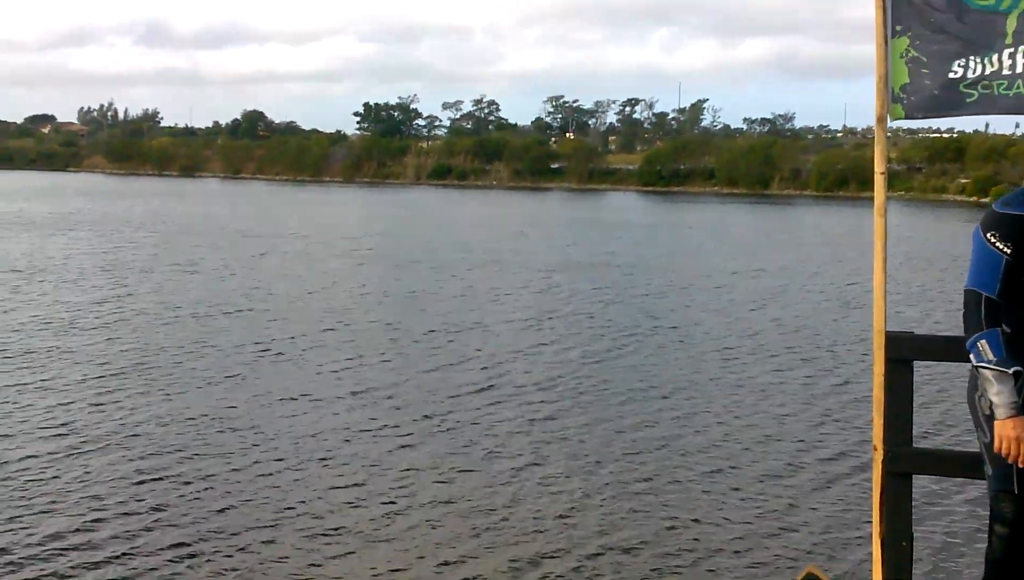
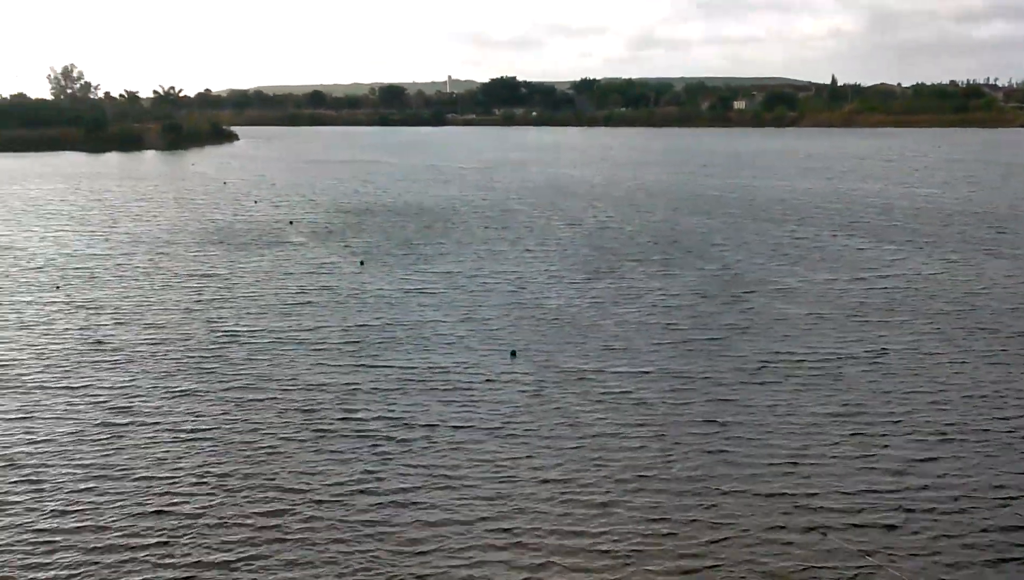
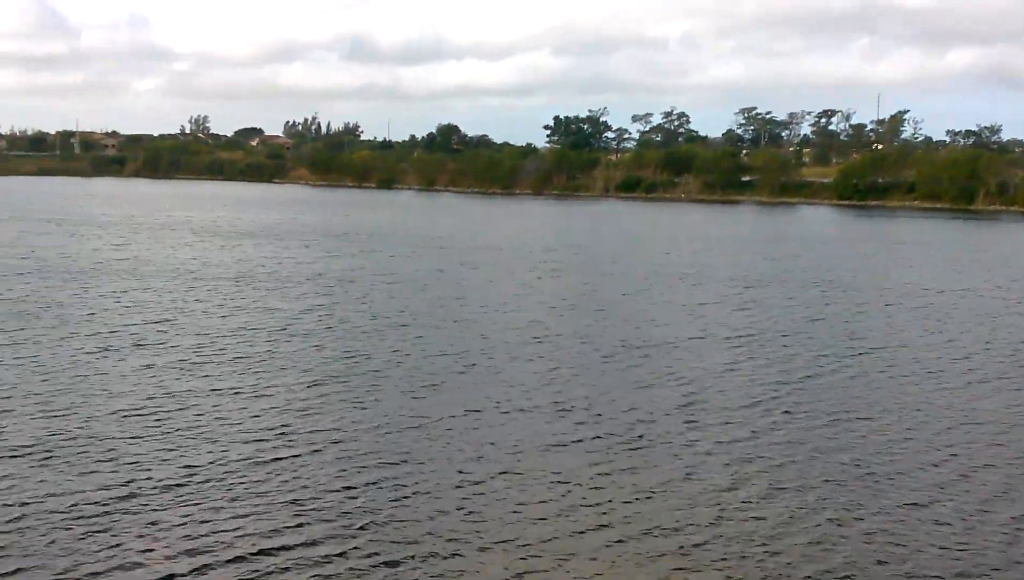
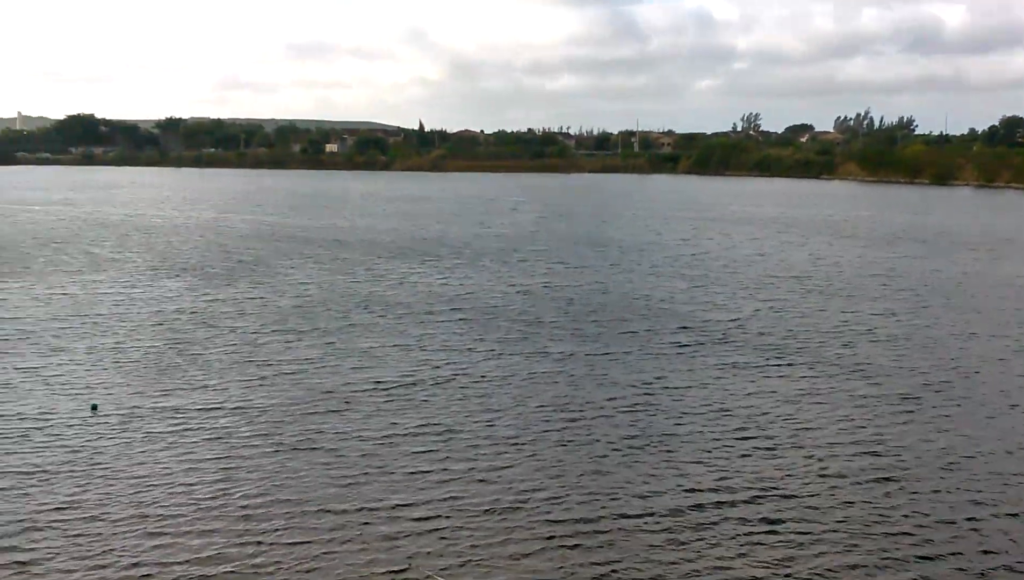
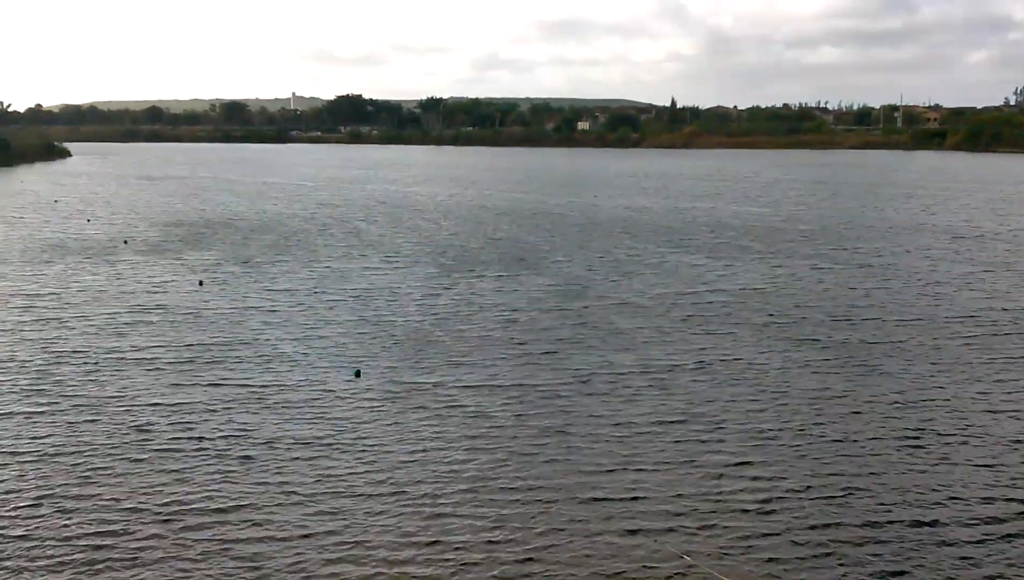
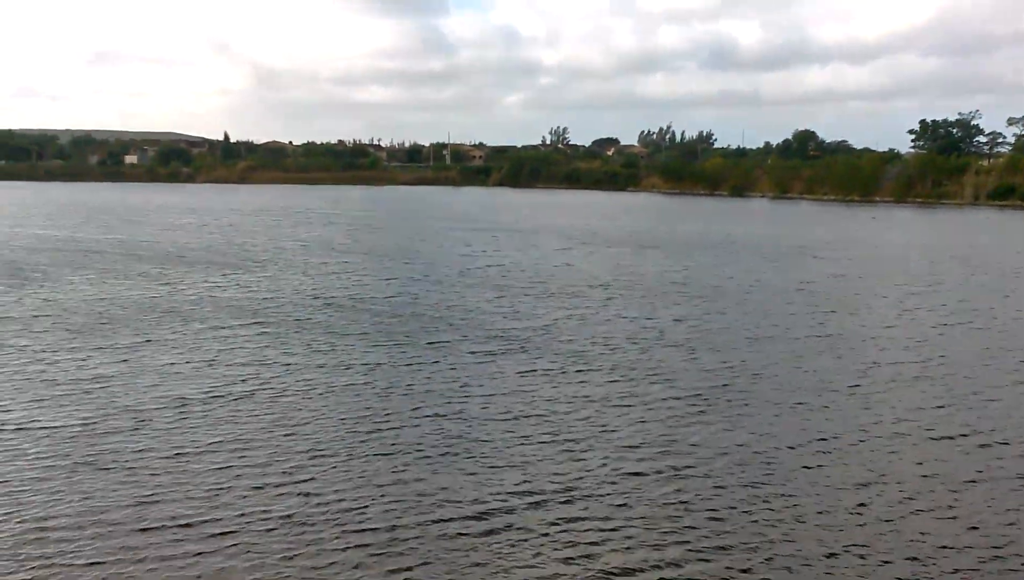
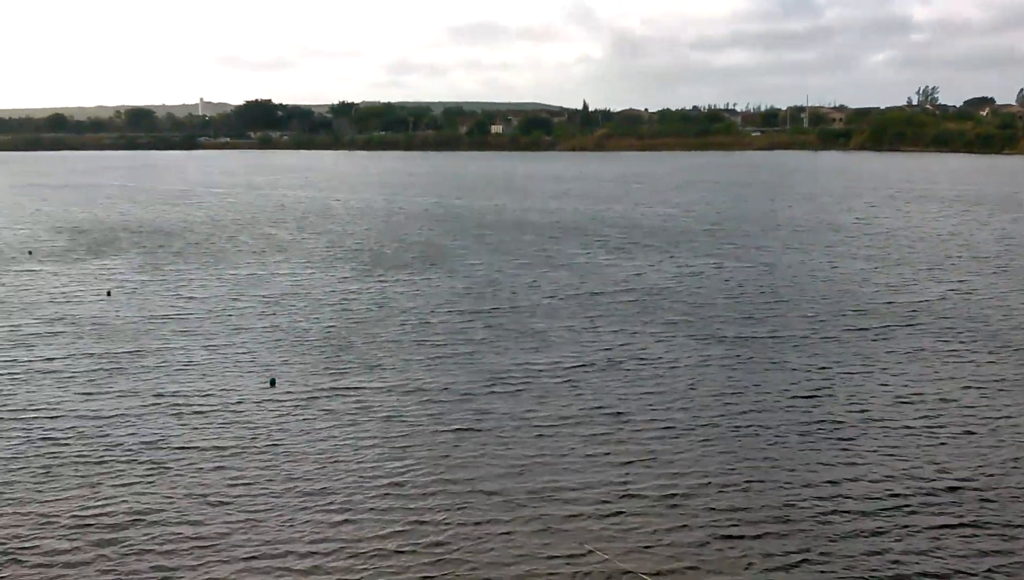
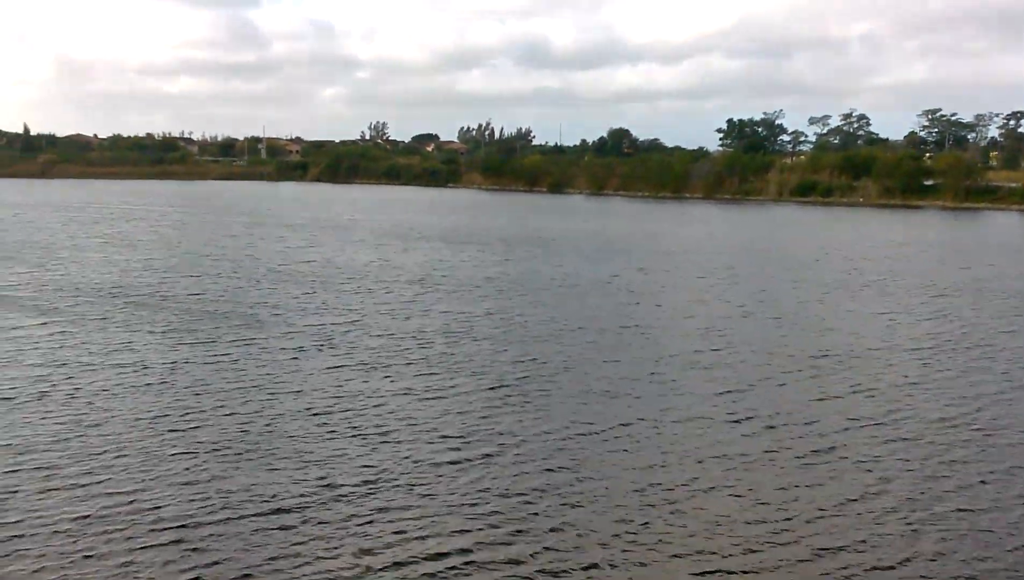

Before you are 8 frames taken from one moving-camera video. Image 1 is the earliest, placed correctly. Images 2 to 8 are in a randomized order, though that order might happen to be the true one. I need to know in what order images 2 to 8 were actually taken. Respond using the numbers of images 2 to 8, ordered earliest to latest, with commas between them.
3, 8, 6, 4, 7, 5, 2
